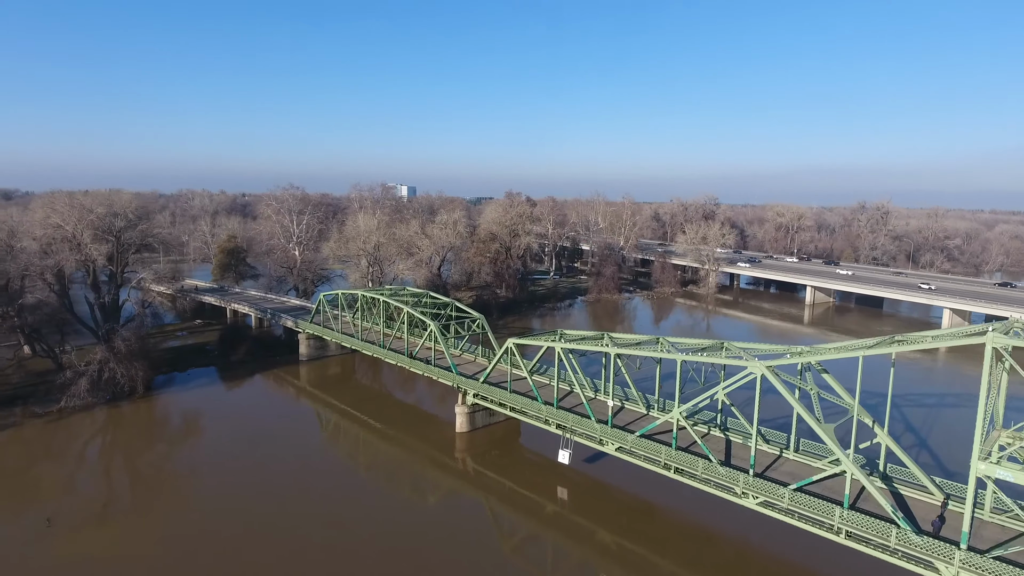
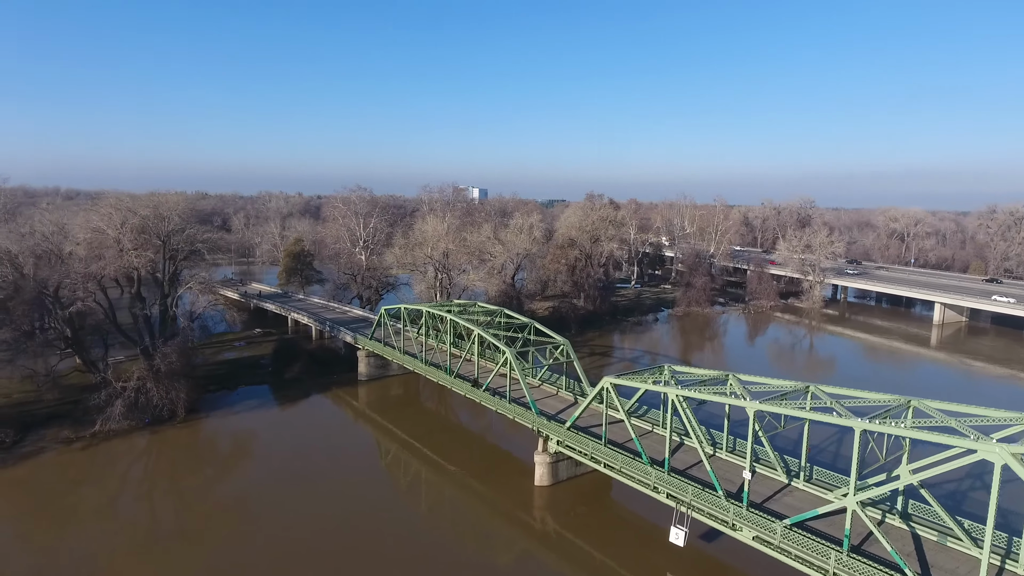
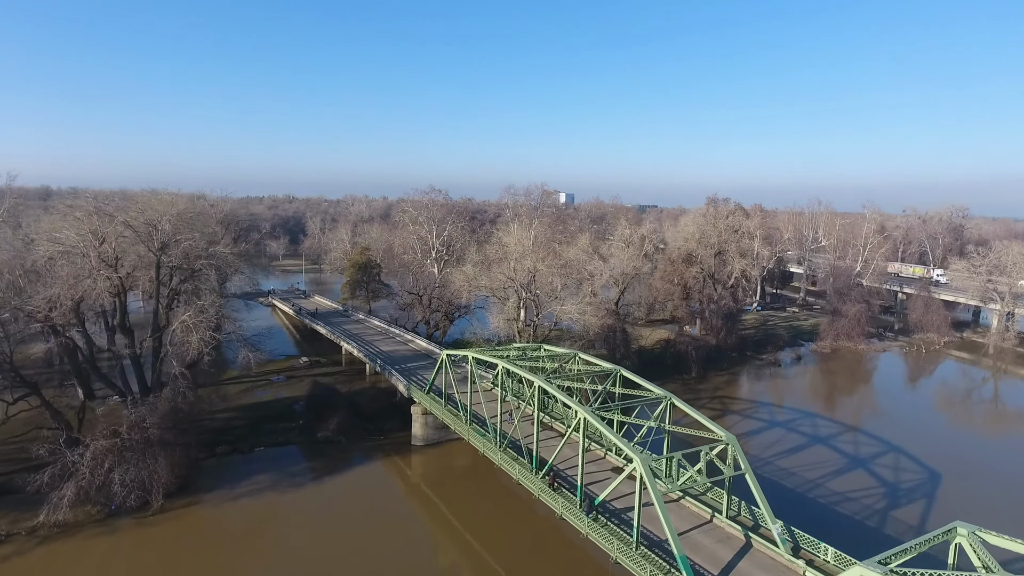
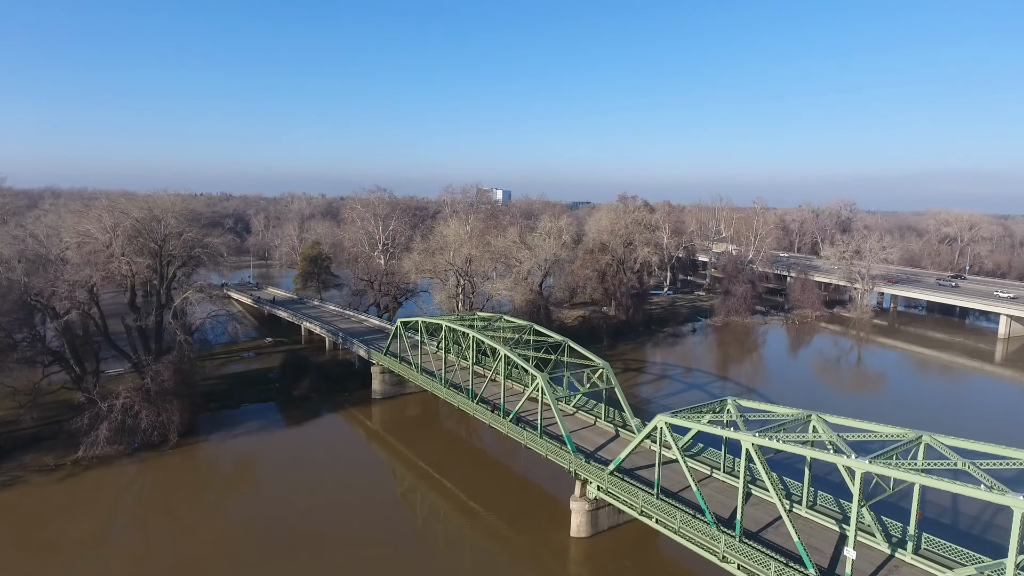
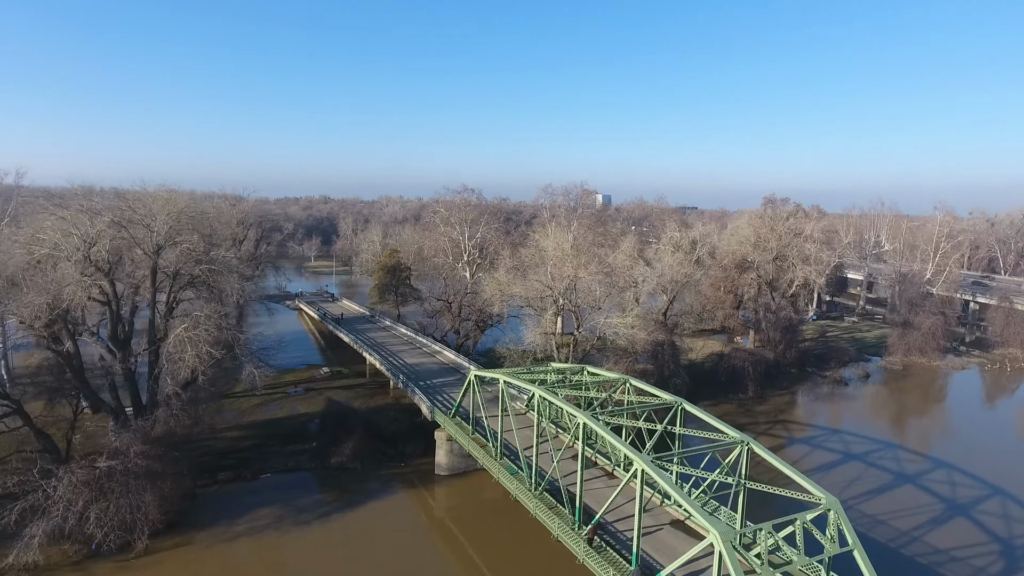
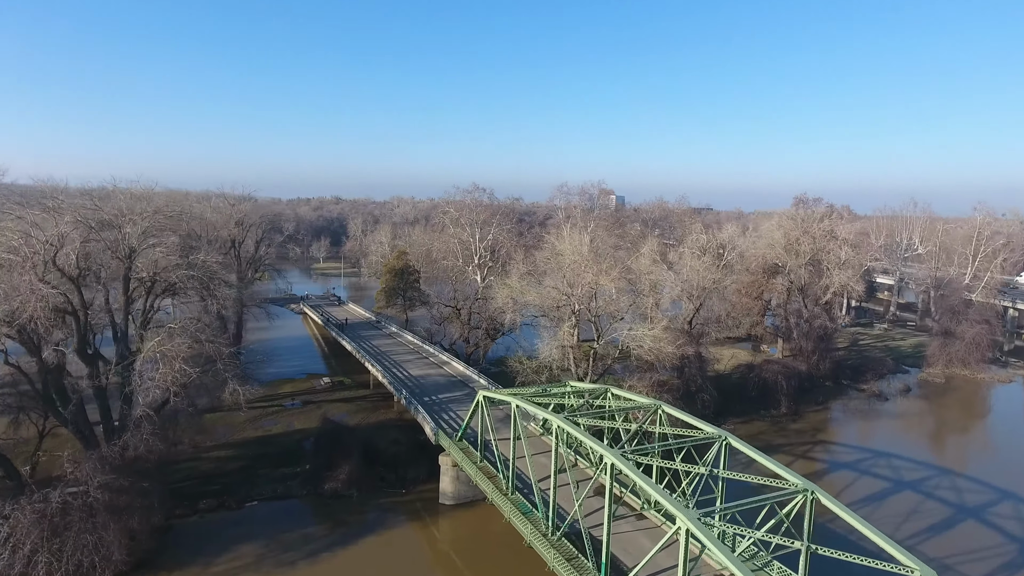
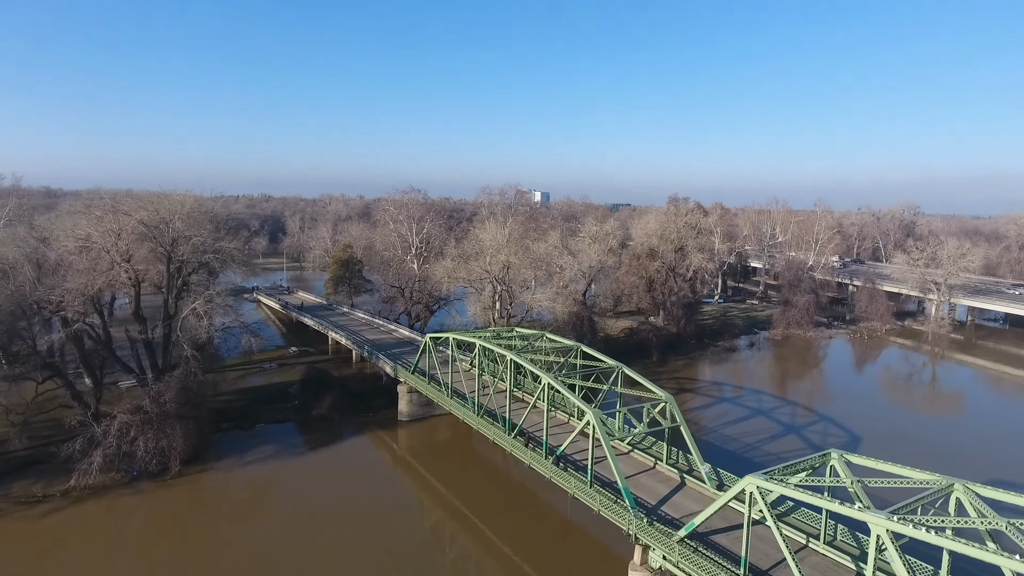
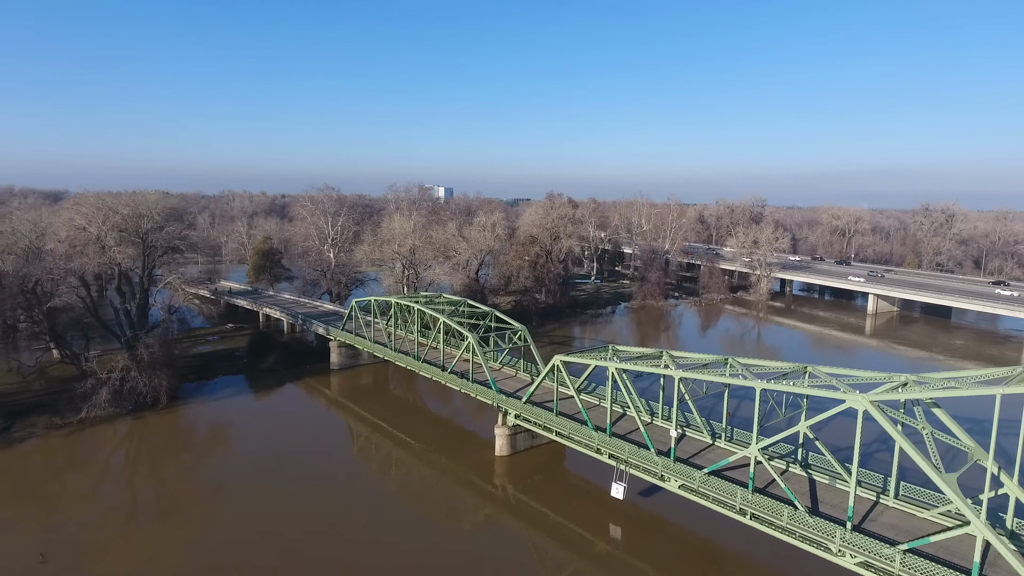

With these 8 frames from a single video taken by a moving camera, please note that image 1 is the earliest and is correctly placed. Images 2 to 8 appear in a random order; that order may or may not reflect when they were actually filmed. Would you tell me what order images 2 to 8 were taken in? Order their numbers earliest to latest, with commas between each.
8, 2, 4, 7, 3, 5, 6
